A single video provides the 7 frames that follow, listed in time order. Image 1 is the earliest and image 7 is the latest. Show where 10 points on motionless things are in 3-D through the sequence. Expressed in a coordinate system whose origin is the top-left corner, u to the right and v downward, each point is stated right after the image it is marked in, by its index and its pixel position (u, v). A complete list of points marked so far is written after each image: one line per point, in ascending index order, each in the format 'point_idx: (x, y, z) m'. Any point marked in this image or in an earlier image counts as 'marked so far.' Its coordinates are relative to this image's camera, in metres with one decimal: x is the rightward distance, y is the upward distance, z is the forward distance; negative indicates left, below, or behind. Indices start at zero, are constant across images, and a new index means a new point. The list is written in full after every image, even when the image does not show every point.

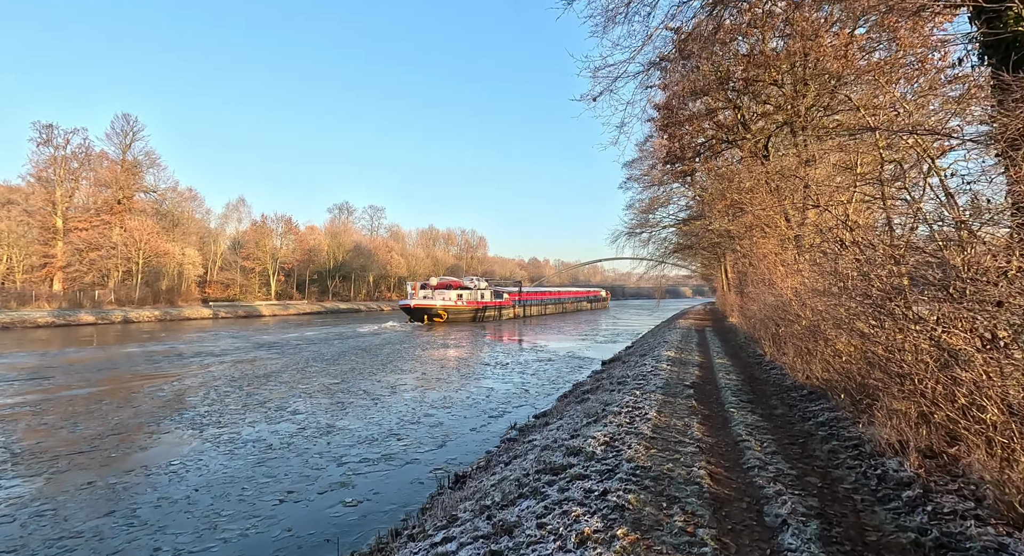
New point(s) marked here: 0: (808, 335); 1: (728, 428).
0: (+5.2, -1.0, +8.4) m
1: (+2.6, -1.8, +5.8) m
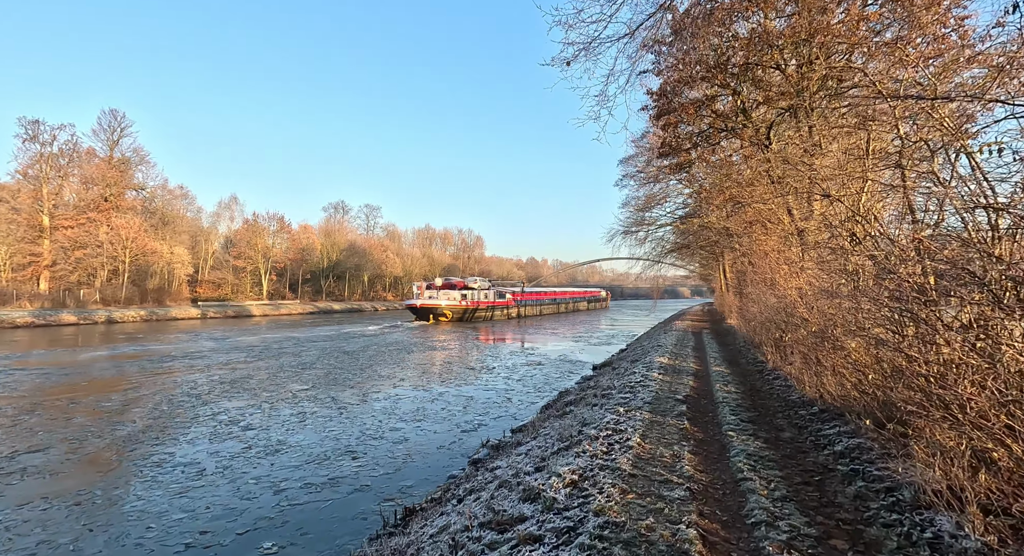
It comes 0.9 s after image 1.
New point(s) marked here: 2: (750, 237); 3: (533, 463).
0: (+4.7, -1.0, +7.4) m
1: (+2.1, -1.8, +4.8) m
2: (+7.3, +1.2, +14.5) m
3: (+0.2, -2.0, +5.2) m
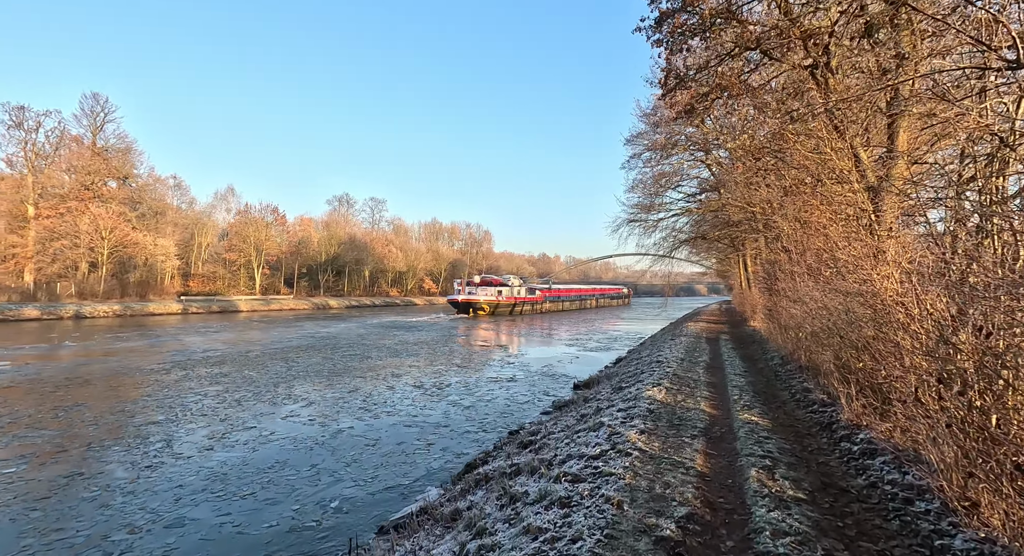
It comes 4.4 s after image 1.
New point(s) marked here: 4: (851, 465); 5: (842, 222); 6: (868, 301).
0: (+3.1, -0.8, +3.1) m
1: (+0.5, -1.6, +0.6) m
2: (+6.0, +1.4, +10.1) m
3: (-1.4, -1.8, +1.0) m
4: (+3.1, -1.7, +4.4) m
5: (+5.2, +0.9, +7.4) m
6: (+4.4, -0.3, +5.9) m
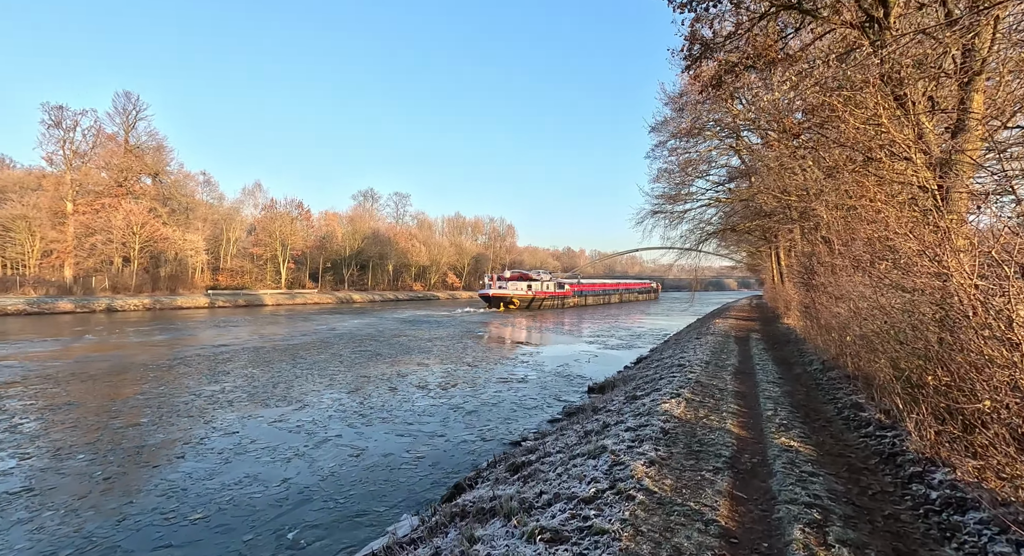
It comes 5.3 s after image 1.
0: (+2.8, -0.8, +2.0) m
1: (+0.1, -1.6, -0.4) m
2: (+6.1, +1.6, +8.8) m
3: (-1.8, -1.8, +0.2) m
4: (+2.9, -1.7, +3.3) m
5: (+5.1, +0.9, +6.2) m
6: (+4.3, -0.2, +4.7) m
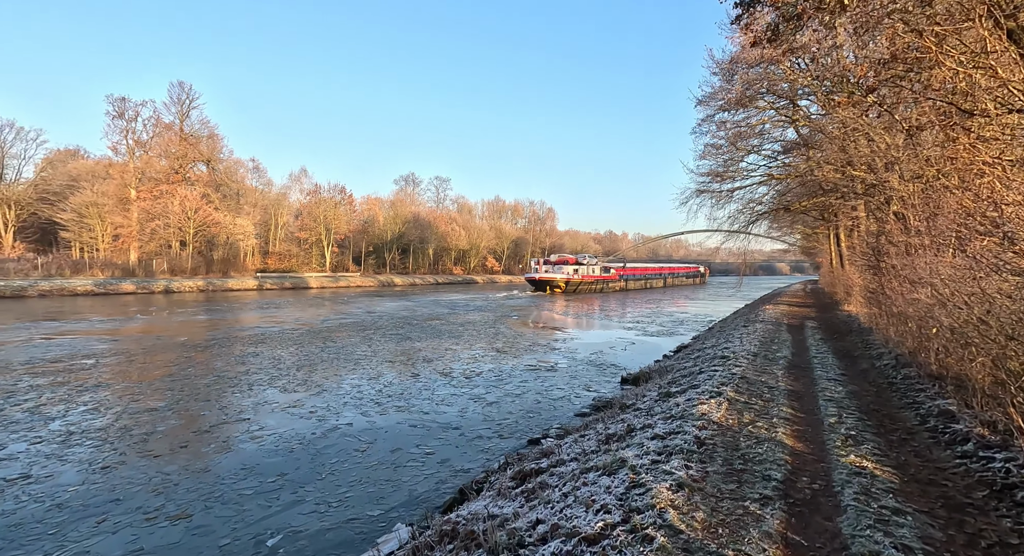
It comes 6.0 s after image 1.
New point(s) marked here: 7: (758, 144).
0: (+2.6, -0.7, +1.0) m
1: (-0.3, -1.6, -1.1) m
2: (+6.4, +1.9, +7.4) m
3: (-2.2, -1.8, -0.4) m
4: (+2.8, -1.6, +2.3) m
5: (+5.2, +1.2, +4.9) m
6: (+4.3, -0.1, +3.5) m
7: (+10.0, +5.5, +19.4) m
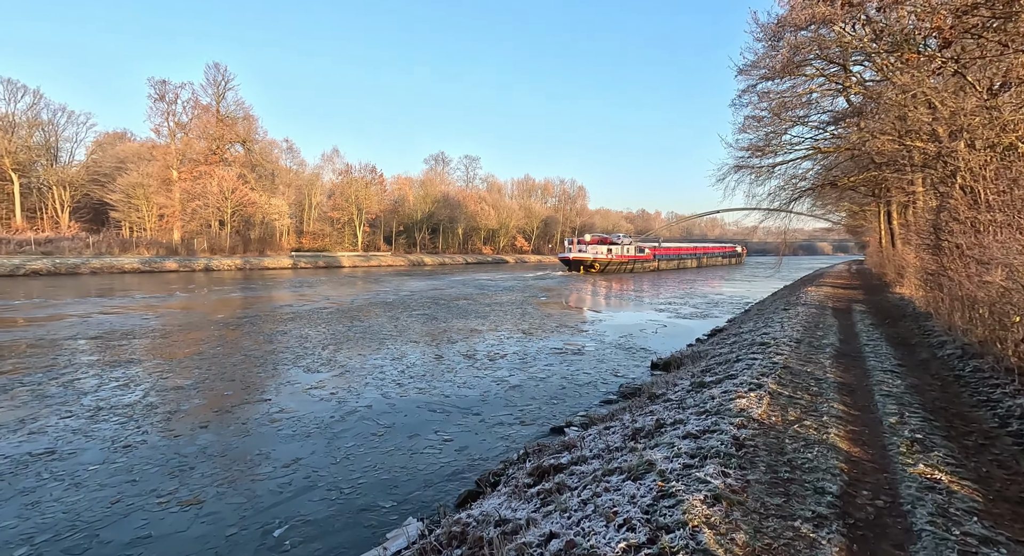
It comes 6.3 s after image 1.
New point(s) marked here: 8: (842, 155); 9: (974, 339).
0: (+2.5, -0.7, +0.4) m
1: (-0.6, -1.7, -1.4) m
2: (+6.7, +2.1, +6.5) m
3: (-2.3, -1.8, -0.6) m
4: (+2.8, -1.5, +1.8) m
5: (+5.4, +1.3, +4.1) m
6: (+4.3, 0.0, +2.8) m
7: (+11.1, +6.3, +18.0) m
8: (+11.2, +4.3, +16.2) m
9: (+6.8, -0.9, +7.0) m
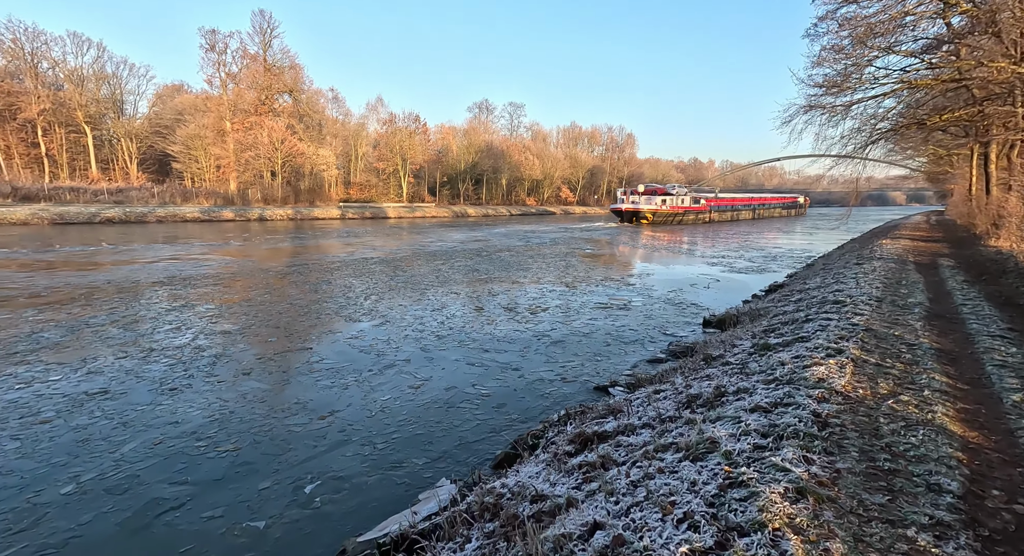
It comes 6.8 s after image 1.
0: (+2.5, -0.7, -0.2) m
1: (-0.8, -1.8, -1.7) m
2: (+7.3, +2.7, +5.1) m
3: (-2.4, -1.8, -0.7) m
4: (+2.9, -1.4, +1.2) m
5: (+5.7, +1.6, +2.9) m
6: (+4.5, +0.3, +1.9) m
7: (+12.7, +7.9, +15.7) m
8: (+12.6, +5.7, +14.1) m
9: (+7.3, -0.3, +5.9) m
